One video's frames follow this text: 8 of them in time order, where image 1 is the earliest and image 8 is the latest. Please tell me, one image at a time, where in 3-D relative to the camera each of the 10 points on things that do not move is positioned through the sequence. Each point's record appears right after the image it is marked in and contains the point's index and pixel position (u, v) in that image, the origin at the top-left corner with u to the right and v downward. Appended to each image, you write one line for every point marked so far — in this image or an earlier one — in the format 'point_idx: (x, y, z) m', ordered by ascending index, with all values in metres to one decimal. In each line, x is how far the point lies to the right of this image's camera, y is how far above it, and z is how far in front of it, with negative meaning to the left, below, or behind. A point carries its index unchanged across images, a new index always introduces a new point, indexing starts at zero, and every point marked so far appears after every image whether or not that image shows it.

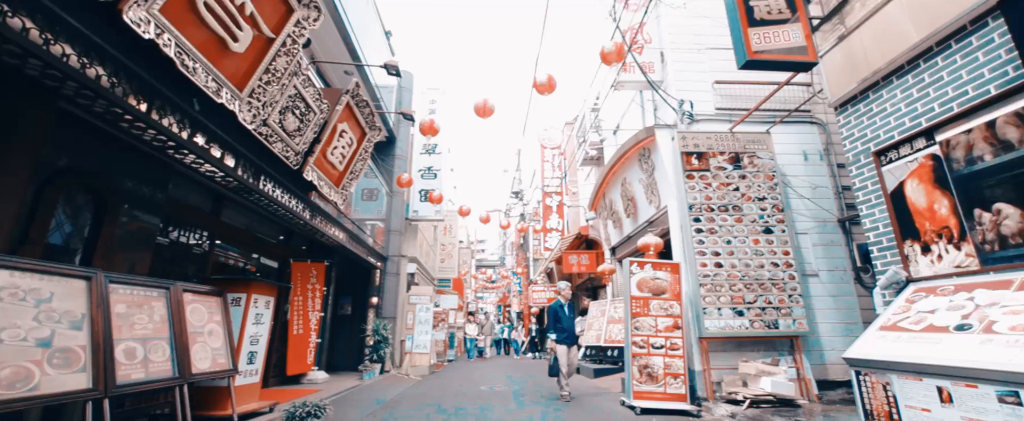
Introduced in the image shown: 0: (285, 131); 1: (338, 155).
0: (-2.4, +0.8, +4.8) m
1: (-2.4, +0.8, +6.3) m
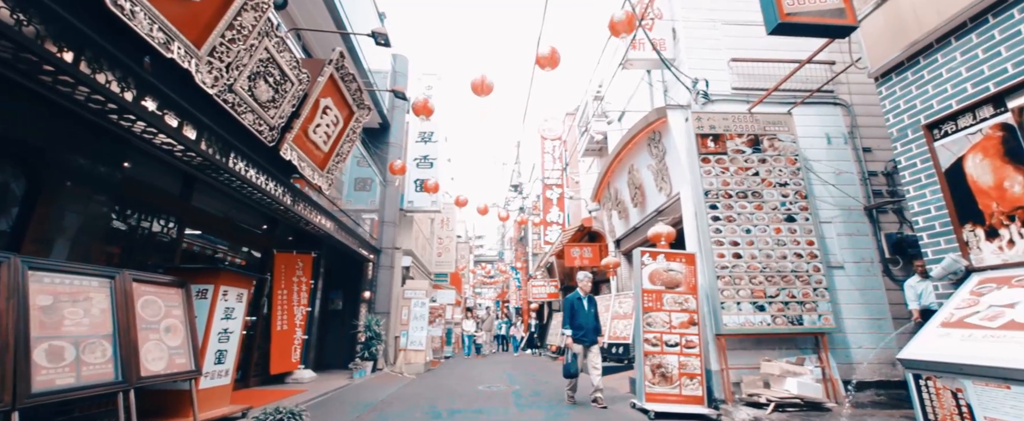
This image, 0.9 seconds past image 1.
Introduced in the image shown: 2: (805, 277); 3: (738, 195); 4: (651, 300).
0: (-2.4, +1.0, +4.2) m
1: (-2.4, +1.0, +5.7) m
2: (+3.9, -0.9, +6.1) m
3: (+3.2, +0.2, +6.3) m
4: (+1.8, -1.2, +5.9) m
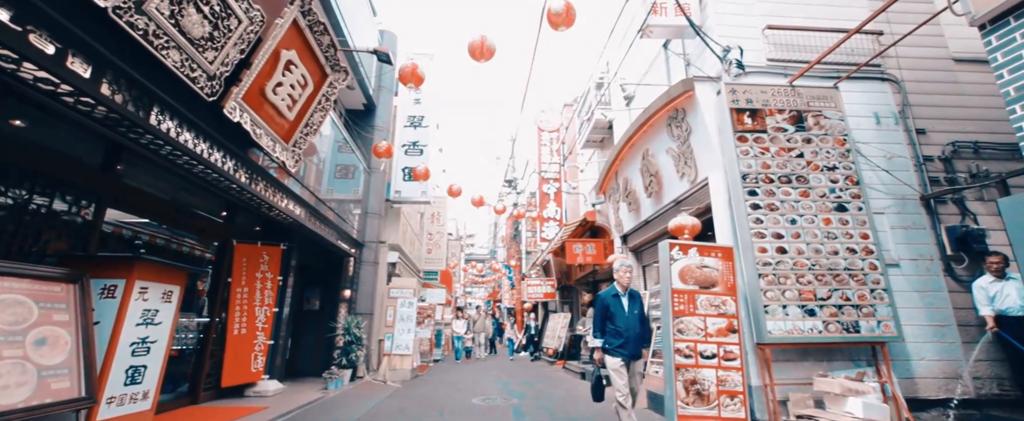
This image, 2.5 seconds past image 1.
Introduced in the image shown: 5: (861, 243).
0: (-2.3, +1.2, +3.2) m
1: (-2.3, +1.2, +4.7) m
2: (+3.9, -0.7, +5.1) m
3: (+3.2, +0.4, +5.4) m
4: (+1.8, -1.0, +4.9) m
5: (+4.0, -0.4, +5.2) m
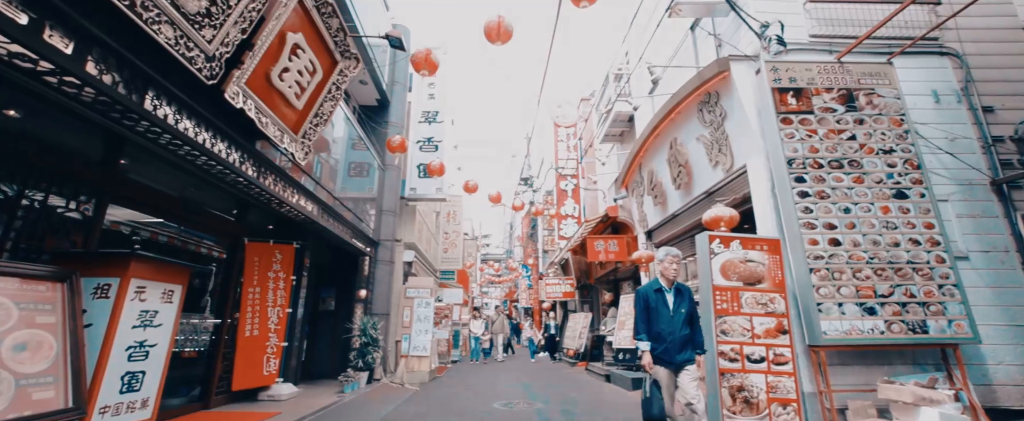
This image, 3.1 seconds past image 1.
0: (-2.1, +1.3, +2.9) m
1: (-2.1, +1.2, +4.4) m
2: (+4.2, -0.6, +4.6) m
3: (+3.5, +0.5, +4.9) m
4: (+2.1, -0.9, +4.5) m
5: (+4.2, -0.2, +4.7) m
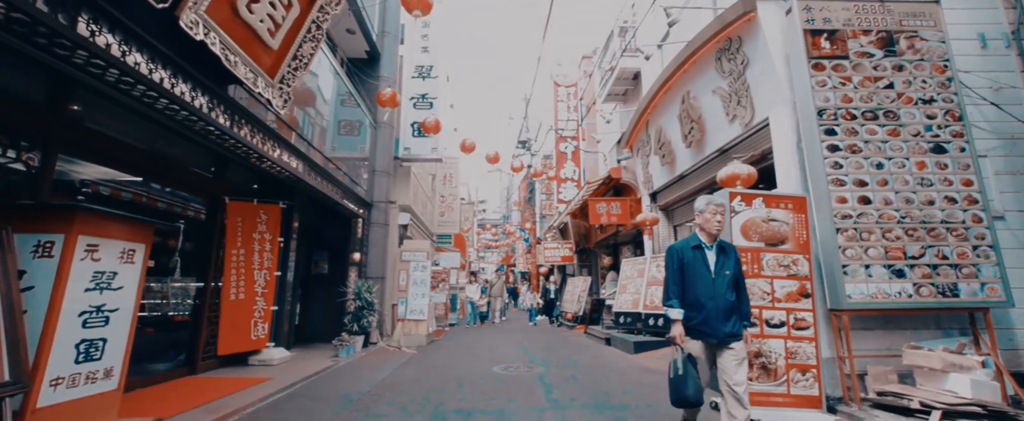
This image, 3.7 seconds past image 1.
0: (-2.1, +1.6, +2.4) m
1: (-2.1, +1.6, +3.8) m
2: (+4.2, -0.2, +4.3) m
3: (+3.5, +0.9, +4.5) m
4: (+2.1, -0.5, +4.1) m
5: (+4.3, +0.2, +4.3) m
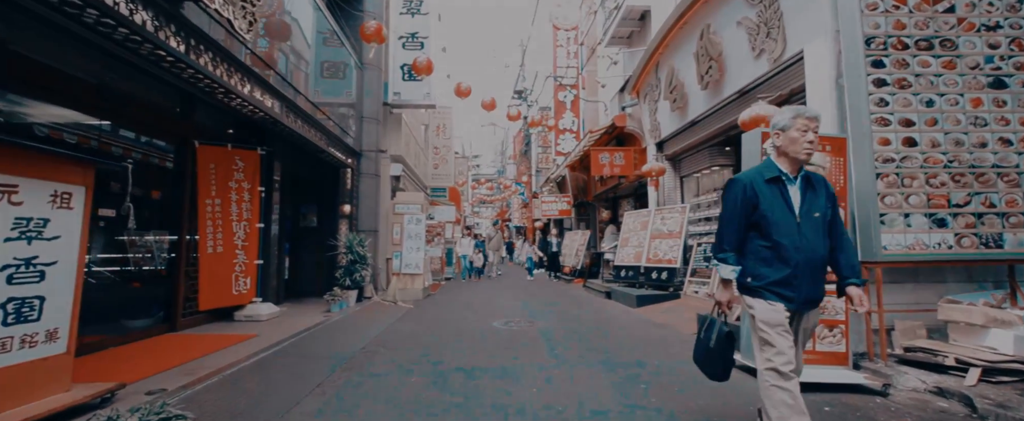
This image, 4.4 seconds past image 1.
0: (-2.0, +1.9, +1.7) m
1: (-2.0, +2.1, +3.2) m
2: (+4.3, +0.3, +3.9) m
3: (+3.5, +1.4, +4.0) m
4: (+2.2, 0.0, +3.7) m
5: (+4.3, +0.7, +3.9) m
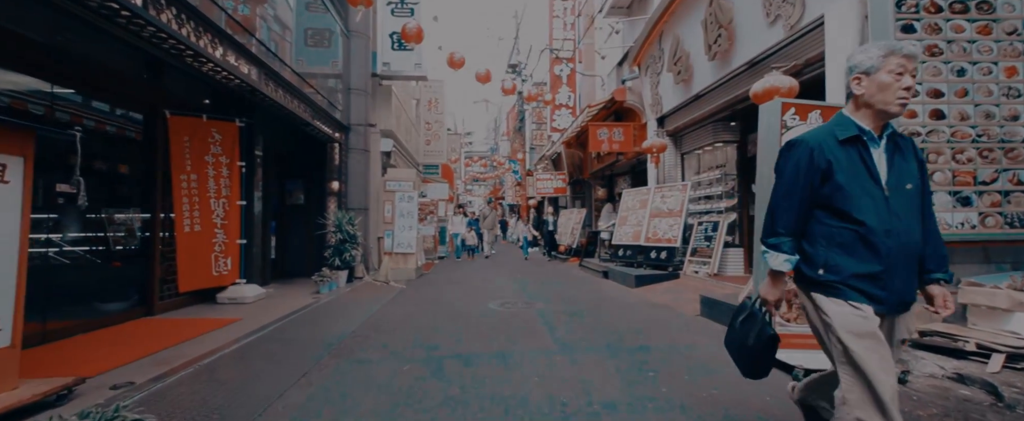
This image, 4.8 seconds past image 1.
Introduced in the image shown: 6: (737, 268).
0: (-2.0, +2.0, +1.3) m
1: (-2.0, +2.2, +2.7) m
2: (+4.3, +0.5, +3.6) m
3: (+3.5, +1.6, +3.7) m
4: (+2.2, +0.2, +3.5) m
5: (+4.3, +0.8, +3.6) m
6: (+3.5, -0.9, +7.2) m
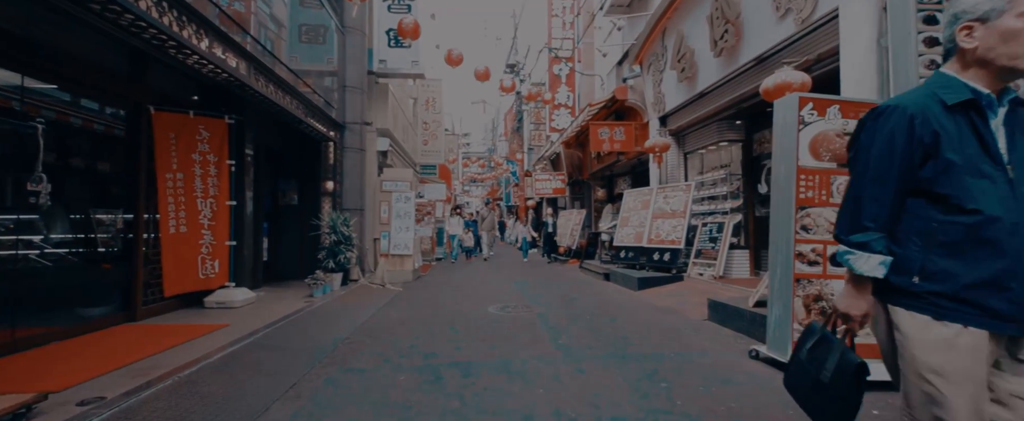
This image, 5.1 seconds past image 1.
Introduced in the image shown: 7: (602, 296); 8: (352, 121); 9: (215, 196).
0: (-1.9, +2.0, +1.1) m
1: (-2.0, +2.2, +2.5) m
2: (+4.3, +0.5, +3.5) m
3: (+3.5, +1.6, +3.5) m
4: (+2.2, +0.2, +3.3) m
5: (+4.3, +0.8, +3.4) m
6: (+3.5, -0.9, +7.0) m
7: (+1.4, -1.3, +6.9) m
8: (-2.9, +1.6, +8.2) m
9: (-3.3, +0.2, +5.2) m
